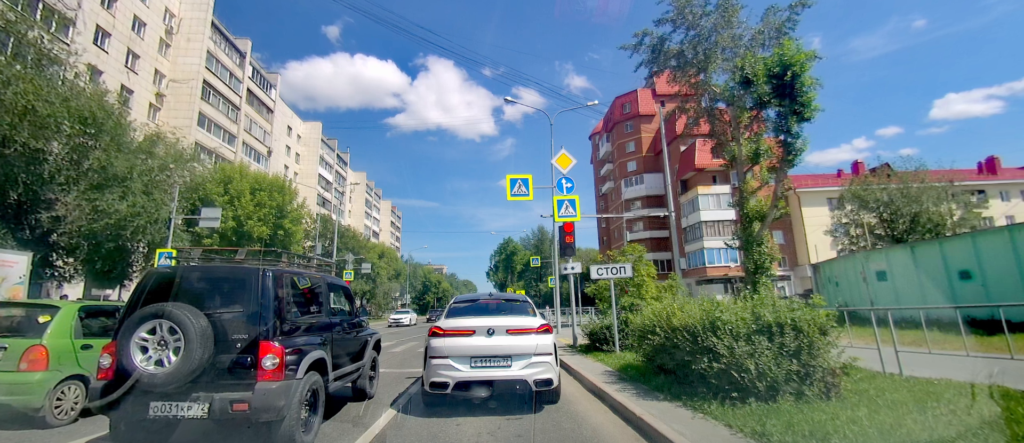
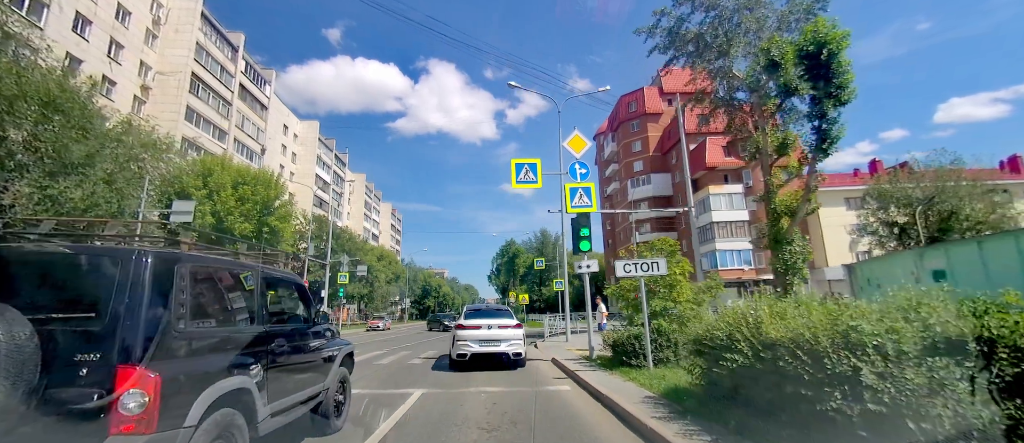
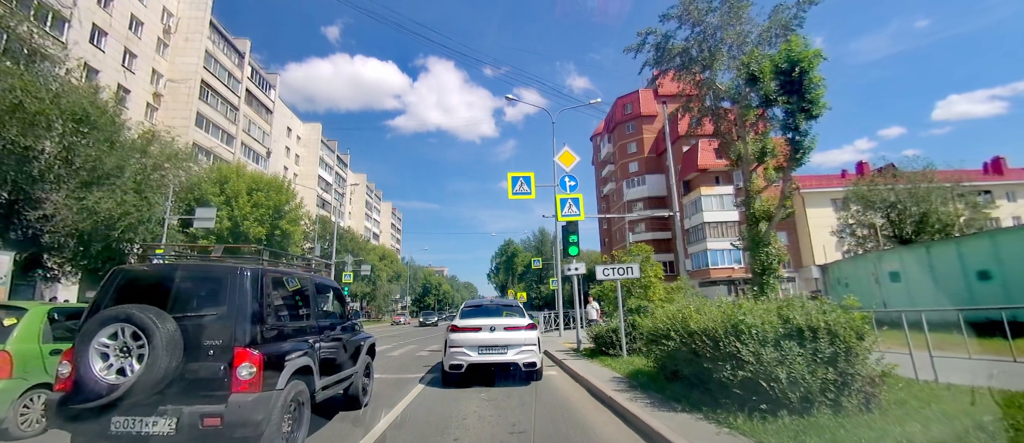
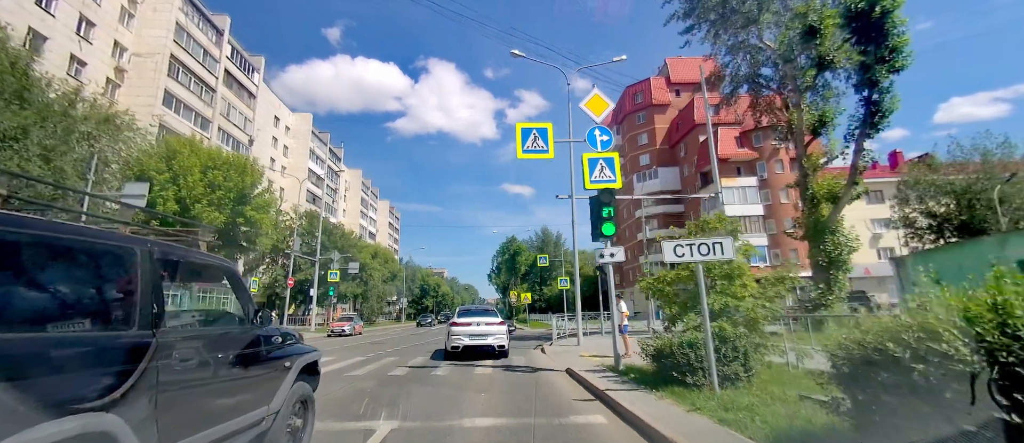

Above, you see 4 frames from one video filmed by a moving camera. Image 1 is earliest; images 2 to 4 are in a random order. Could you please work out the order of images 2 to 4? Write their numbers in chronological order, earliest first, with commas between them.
3, 2, 4
